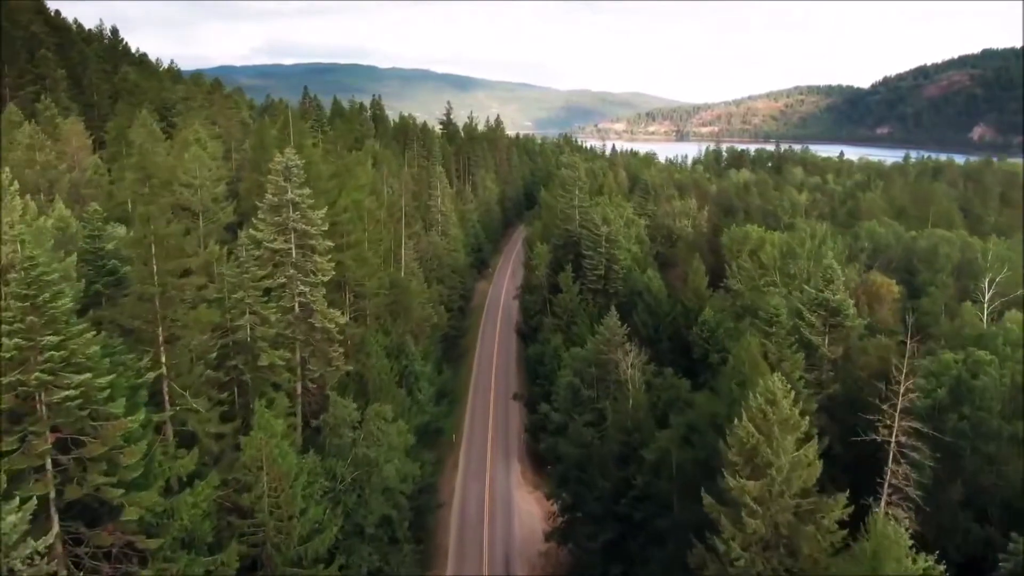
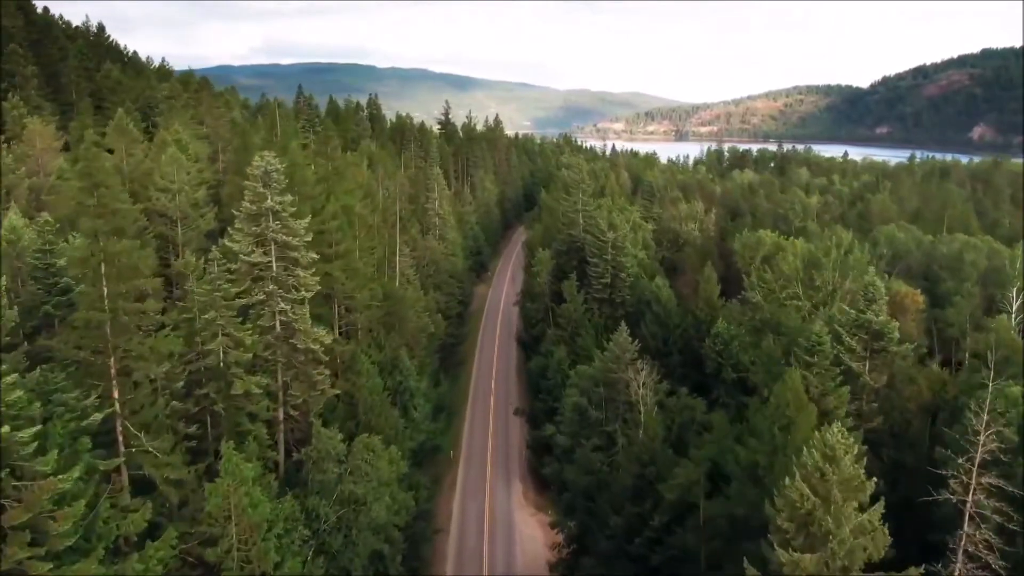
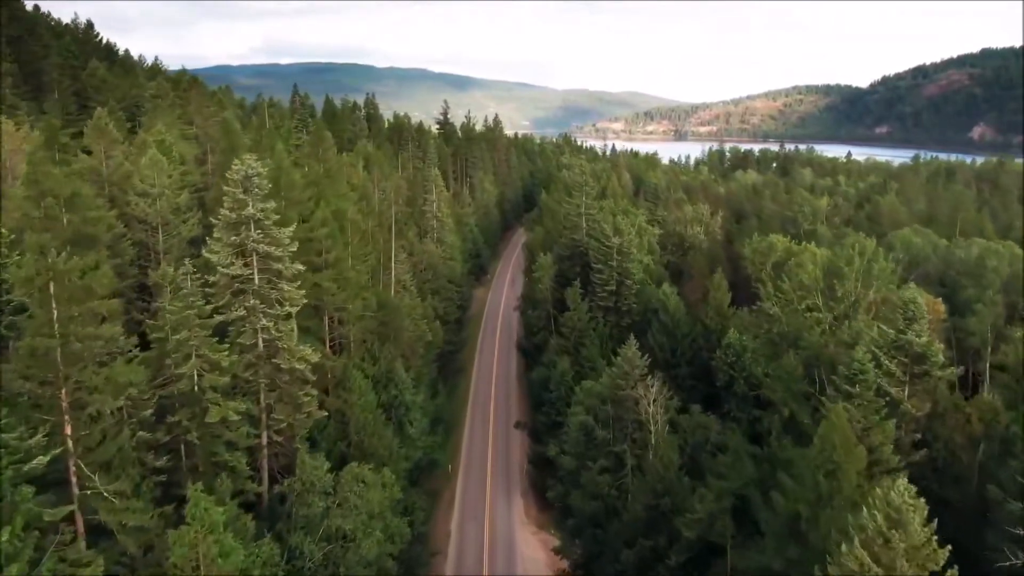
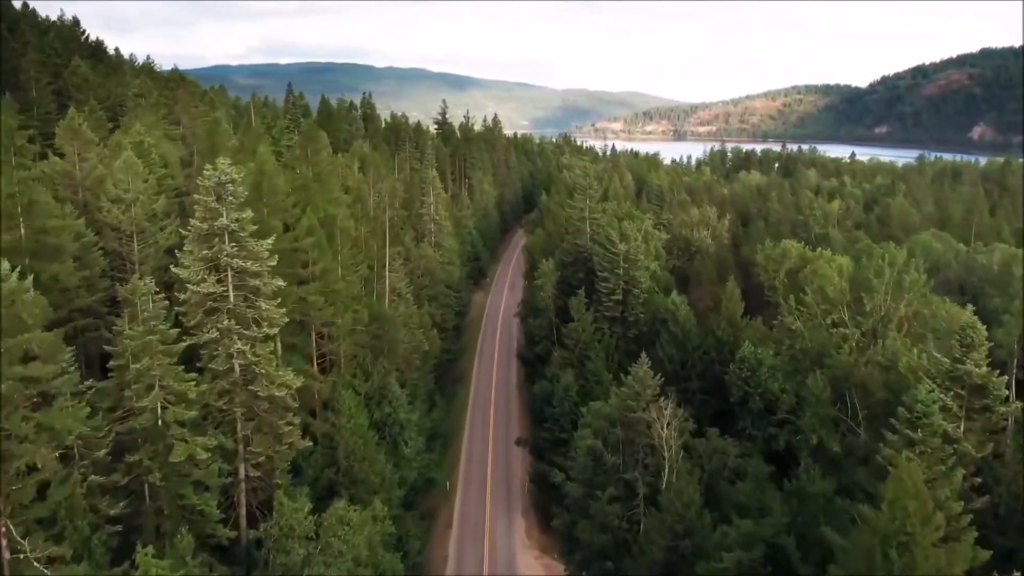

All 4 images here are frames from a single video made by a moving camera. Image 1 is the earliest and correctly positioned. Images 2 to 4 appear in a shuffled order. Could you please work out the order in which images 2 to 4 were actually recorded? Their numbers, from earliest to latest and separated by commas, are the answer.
2, 3, 4
